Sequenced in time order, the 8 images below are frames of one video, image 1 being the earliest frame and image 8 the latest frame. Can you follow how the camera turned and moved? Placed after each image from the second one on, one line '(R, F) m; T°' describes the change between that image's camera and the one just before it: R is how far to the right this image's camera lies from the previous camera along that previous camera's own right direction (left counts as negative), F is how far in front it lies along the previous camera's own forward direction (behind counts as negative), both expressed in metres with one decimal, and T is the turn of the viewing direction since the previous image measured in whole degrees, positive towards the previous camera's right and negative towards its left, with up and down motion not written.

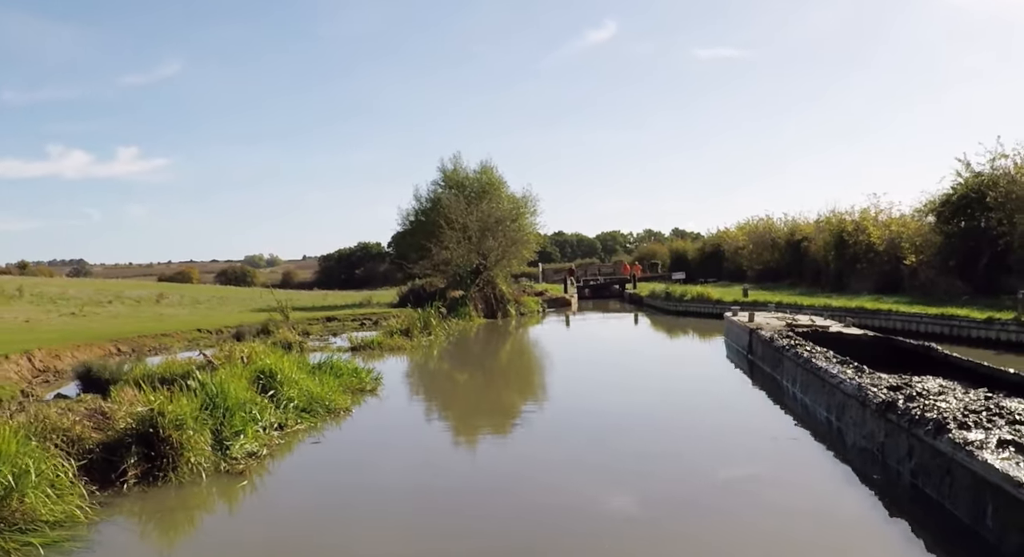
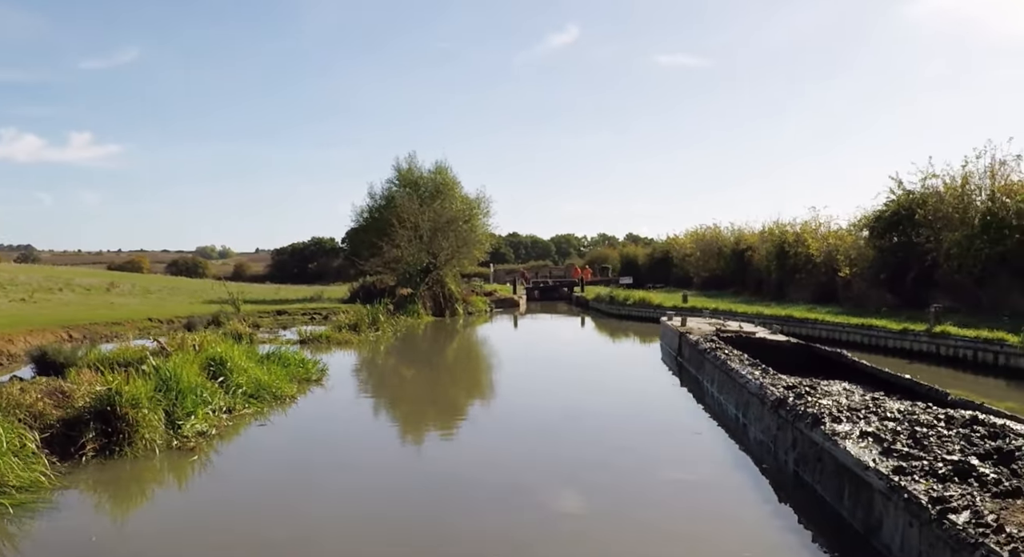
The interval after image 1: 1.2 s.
(+0.2, -0.7) m; +3°
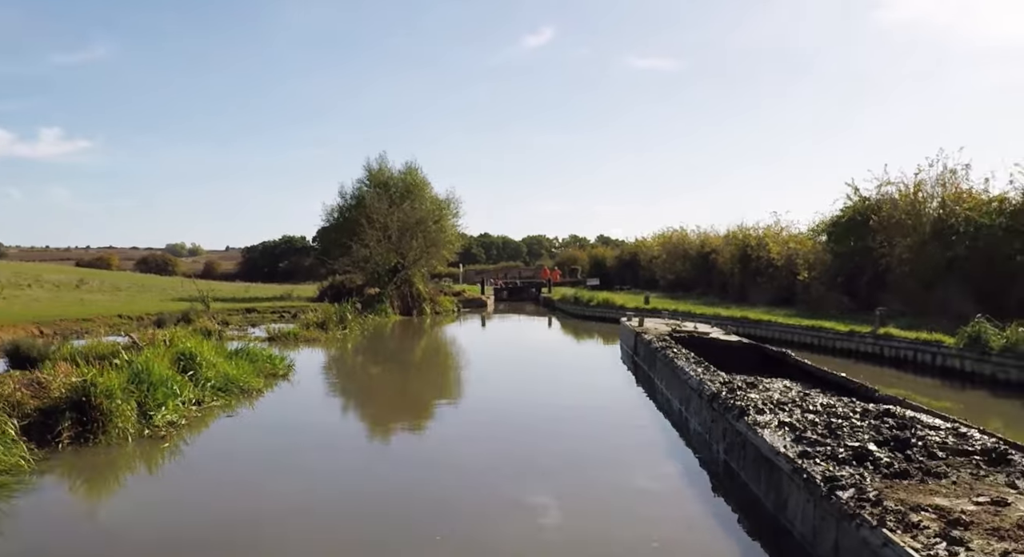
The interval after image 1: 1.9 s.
(+0.2, -0.6) m; +2°
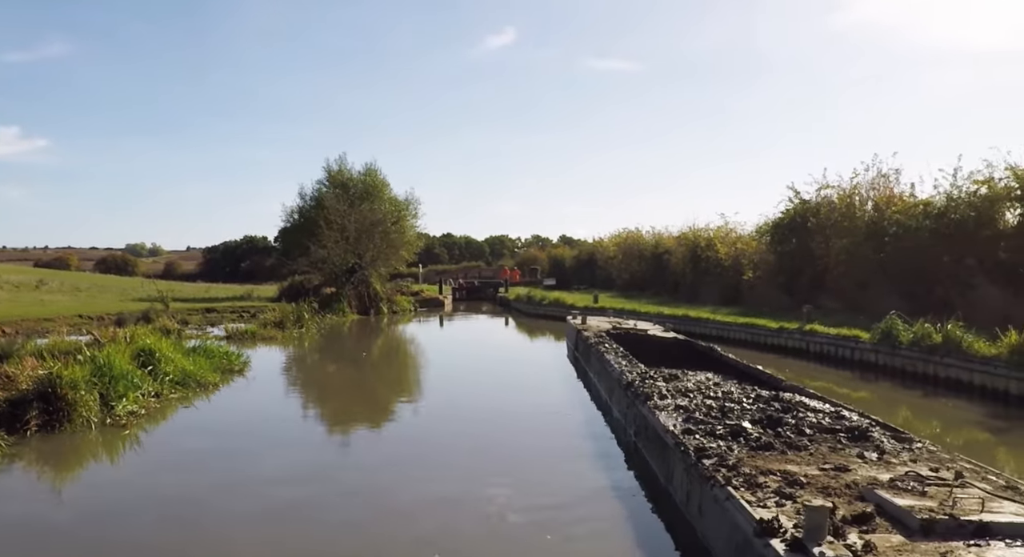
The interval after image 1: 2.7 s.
(+0.4, -0.9) m; +3°
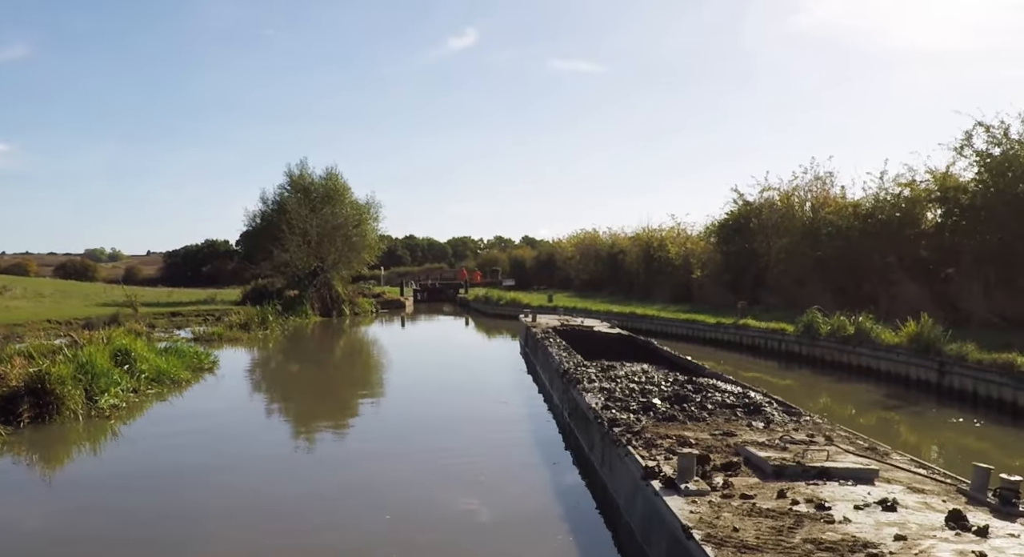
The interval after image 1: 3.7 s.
(+0.3, -1.2) m; +3°
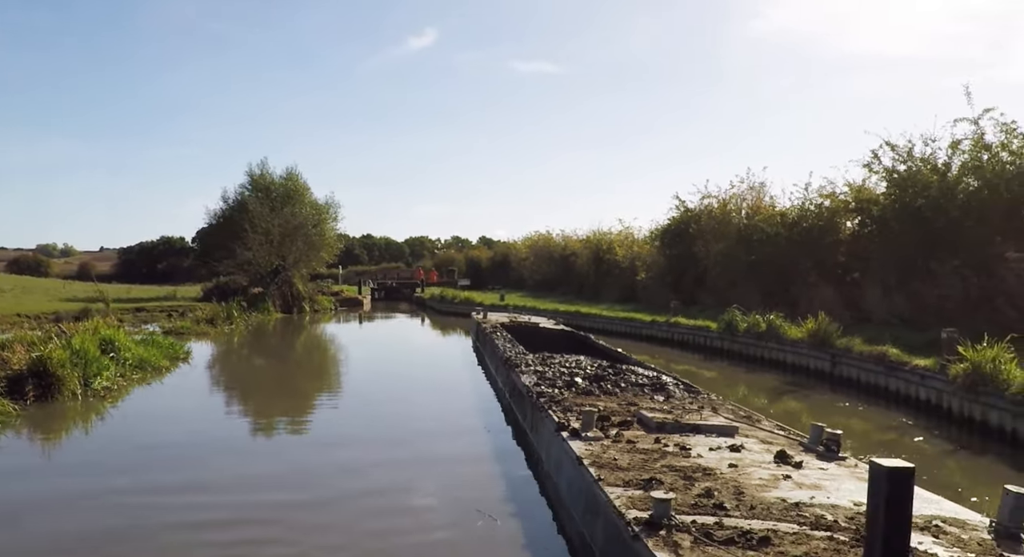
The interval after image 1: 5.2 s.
(+0.1, -1.6) m; +3°
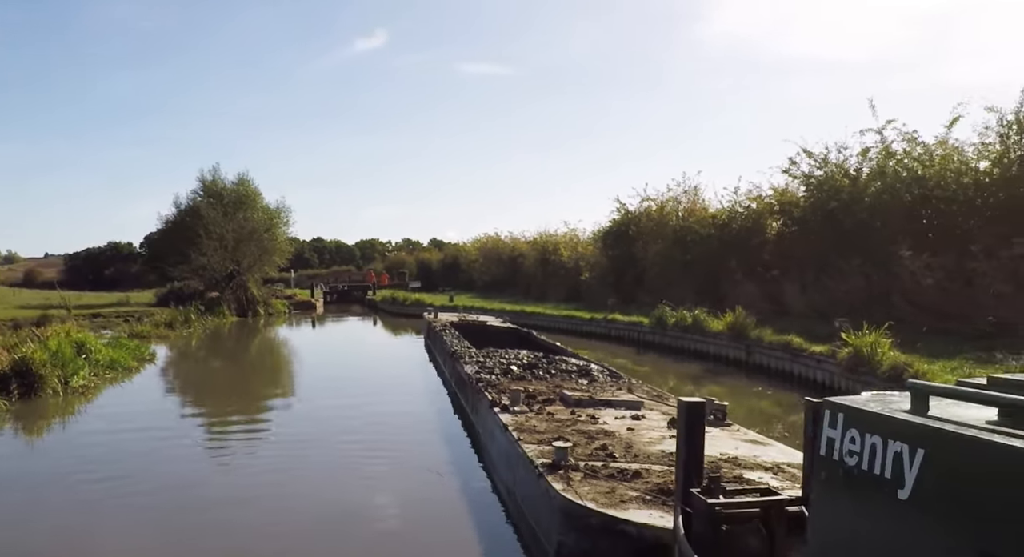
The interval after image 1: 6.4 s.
(+0.1, -1.4) m; +4°
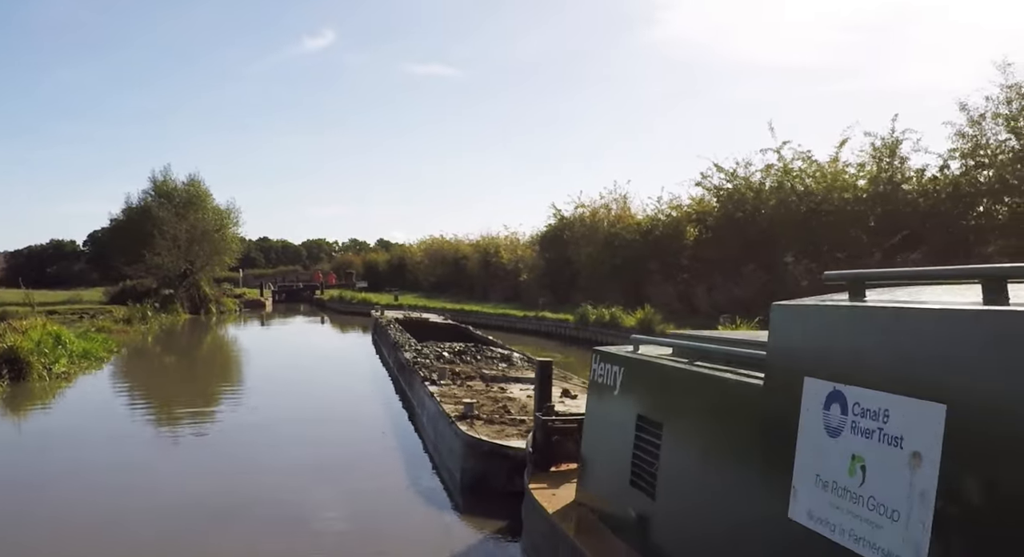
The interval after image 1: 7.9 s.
(+0.3, -2.2) m; +4°
